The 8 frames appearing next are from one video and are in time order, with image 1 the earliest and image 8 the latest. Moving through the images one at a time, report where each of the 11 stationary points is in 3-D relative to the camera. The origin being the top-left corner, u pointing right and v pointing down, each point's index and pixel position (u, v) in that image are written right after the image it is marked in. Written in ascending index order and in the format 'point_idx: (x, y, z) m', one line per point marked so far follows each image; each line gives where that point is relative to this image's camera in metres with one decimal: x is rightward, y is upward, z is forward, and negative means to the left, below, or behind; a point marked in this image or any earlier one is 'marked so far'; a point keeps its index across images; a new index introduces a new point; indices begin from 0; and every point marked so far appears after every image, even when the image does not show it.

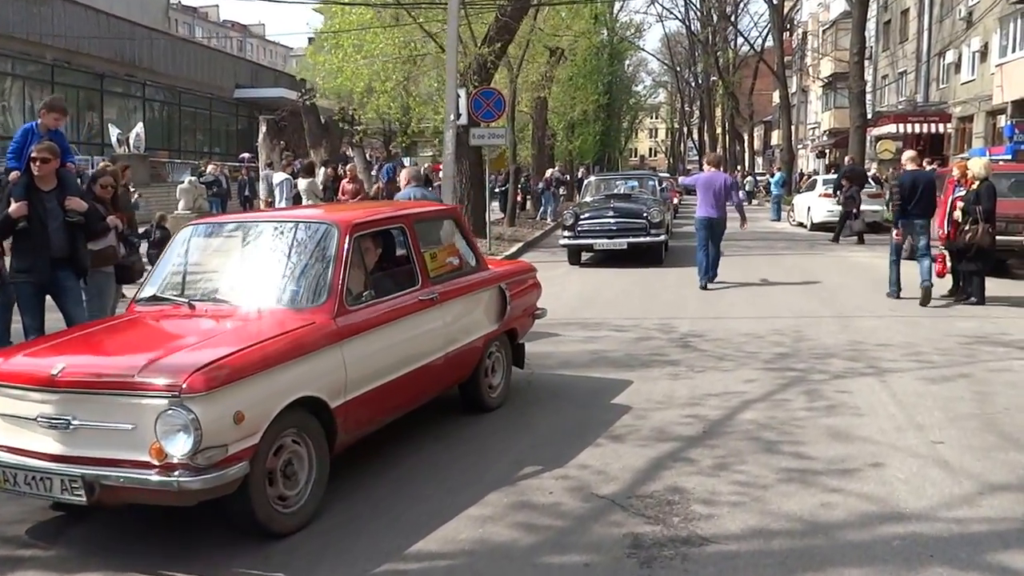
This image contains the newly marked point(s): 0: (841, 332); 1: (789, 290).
0: (+2.9, -0.4, +10.0) m
1: (+3.2, 0.0, +13.4) m
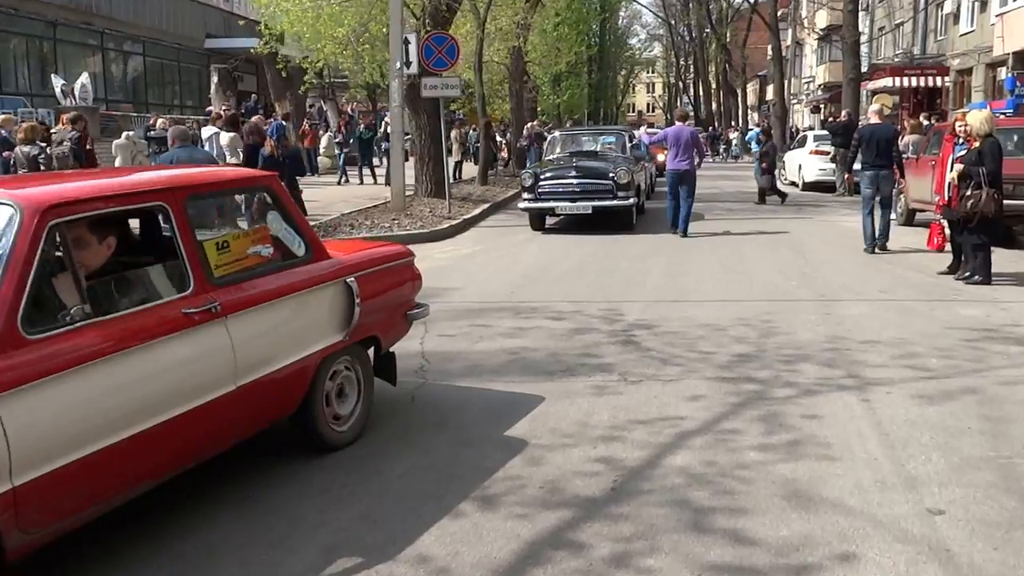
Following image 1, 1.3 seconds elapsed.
0: (+2.2, -0.3, +8.2) m
1: (+2.6, +0.2, +11.6) m
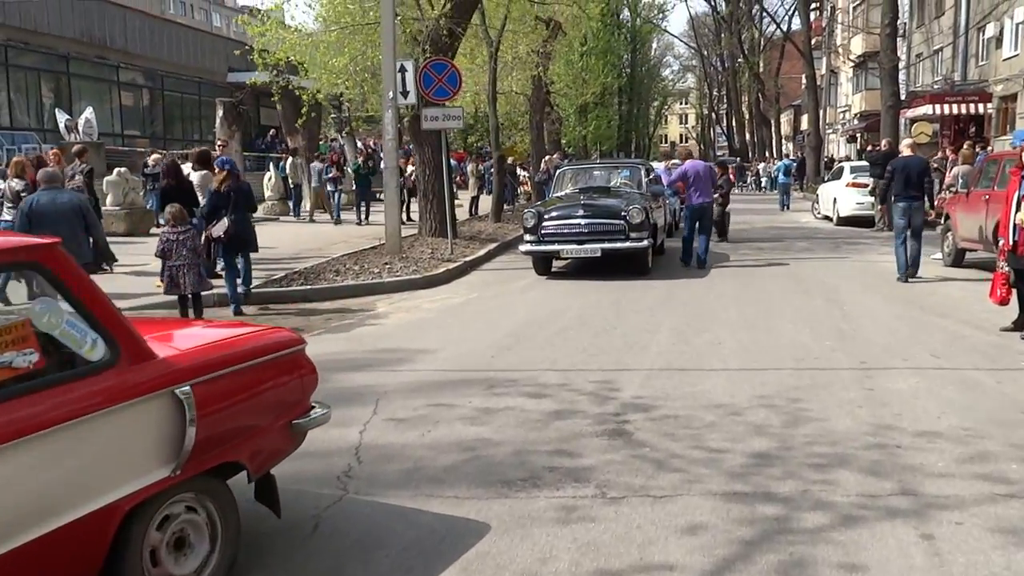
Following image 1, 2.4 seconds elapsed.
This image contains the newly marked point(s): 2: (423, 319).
0: (+2.0, -0.7, +6.6) m
1: (+2.5, -0.3, +9.9) m
2: (-0.9, -0.3, +11.2) m
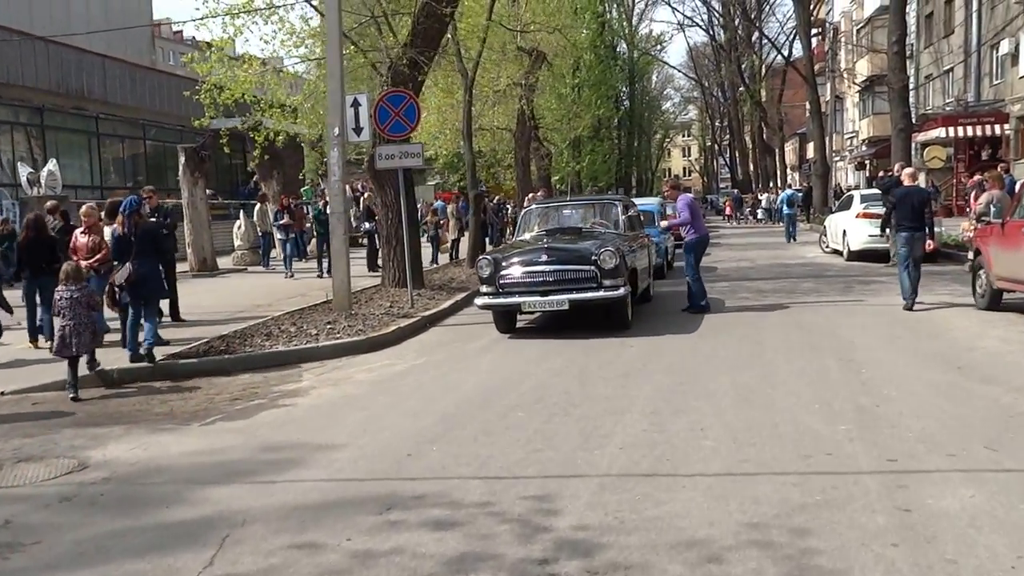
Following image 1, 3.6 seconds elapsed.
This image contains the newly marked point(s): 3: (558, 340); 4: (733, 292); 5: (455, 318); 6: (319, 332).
0: (+1.5, -1.0, +4.5) m
1: (+2.0, -0.7, +7.9) m
2: (-1.3, -0.9, +9.2) m
3: (+0.5, -0.5, +10.9) m
4: (+2.9, -0.1, +15.3) m
5: (-0.7, -0.4, +14.7) m
6: (-2.0, -0.5, +11.7) m
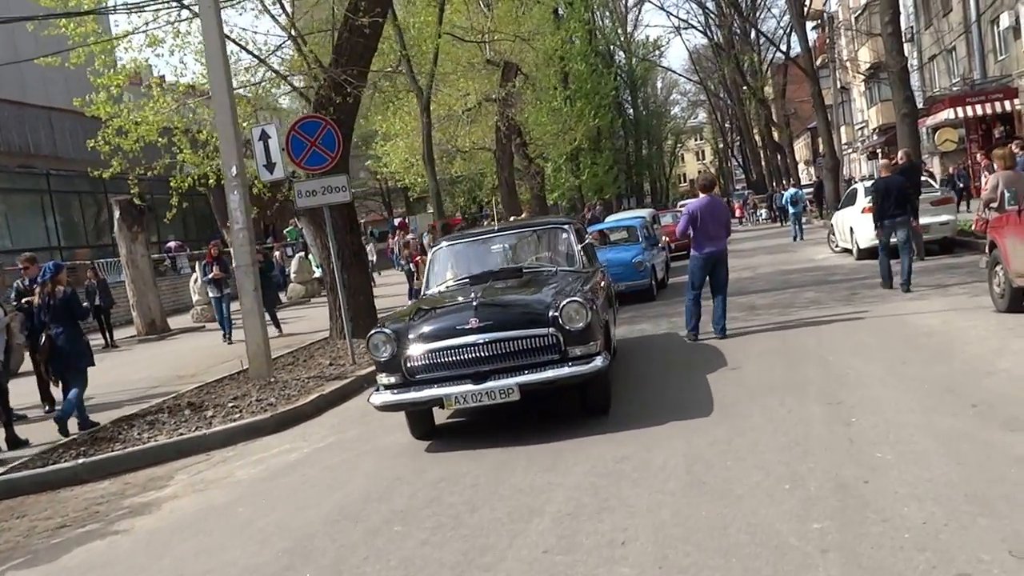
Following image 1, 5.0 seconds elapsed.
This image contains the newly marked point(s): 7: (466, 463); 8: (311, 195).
0: (+0.8, -1.2, +2.6) m
1: (+1.3, -0.9, +5.9) m
2: (-1.9, -1.4, +7.3) m
3: (-0.1, -0.9, +8.9) m
4: (+2.4, -0.3, +13.3) m
5: (-1.2, -0.9, +12.8) m
6: (-2.6, -1.1, +9.9) m
7: (-0.3, -1.1, +7.4) m
8: (-2.2, +1.0, +12.6) m
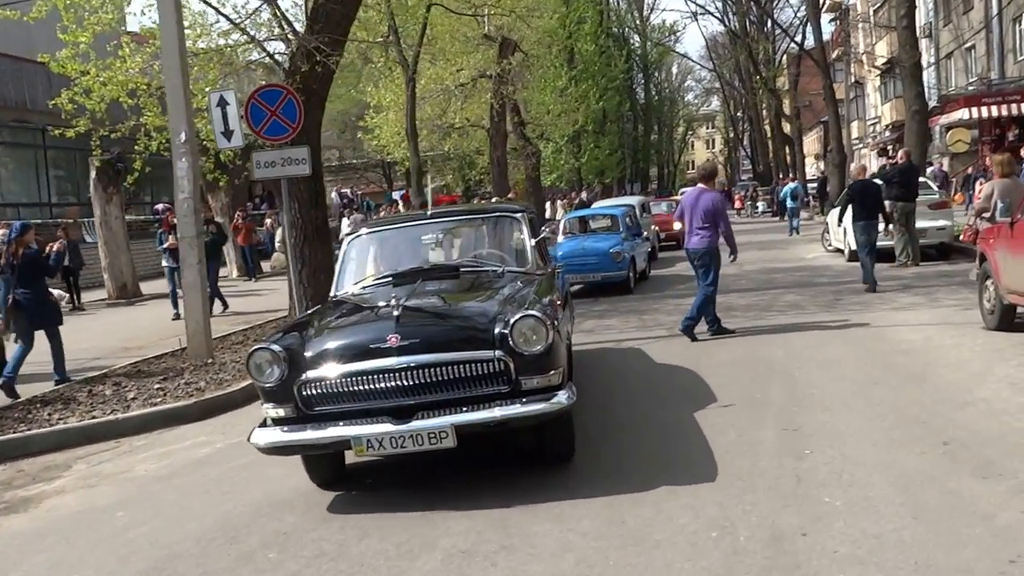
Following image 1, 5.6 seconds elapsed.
0: (+0.3, -1.3, +1.9) m
1: (+0.9, -1.0, +5.2) m
2: (-2.4, -1.2, +6.6) m
3: (-0.5, -0.8, +8.3) m
4: (+2.1, -0.3, +12.6) m
5: (-1.6, -0.7, +12.1) m
6: (-3.0, -0.9, +9.2) m
7: (-0.8, -1.1, +6.7) m
8: (-2.5, +1.2, +11.8) m
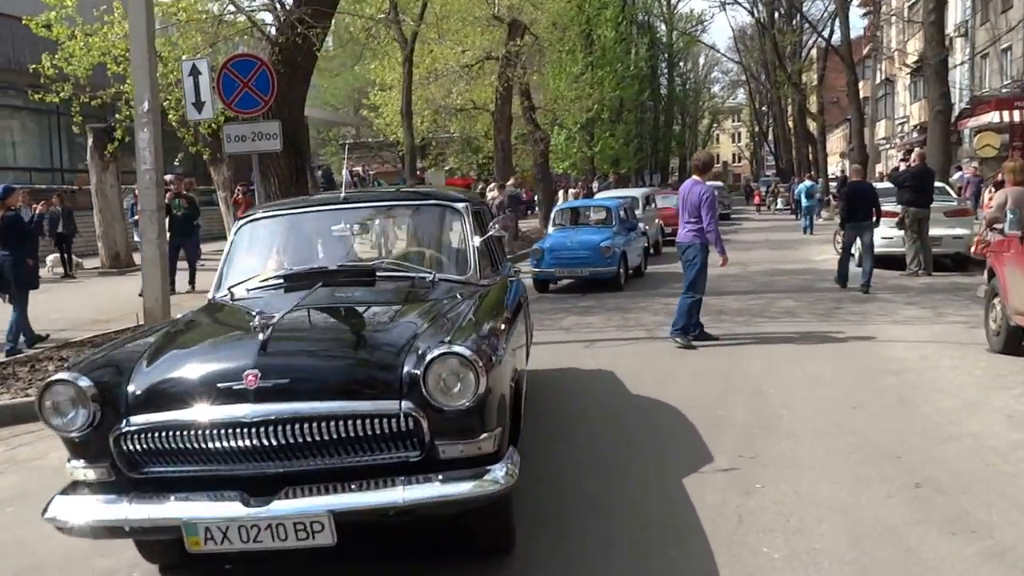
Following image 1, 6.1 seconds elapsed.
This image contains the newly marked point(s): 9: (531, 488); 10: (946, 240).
0: (-0.2, -1.4, +1.3) m
1: (+0.5, -1.0, +4.6) m
2: (-2.7, -1.1, +6.1) m
3: (-0.9, -0.8, +7.7) m
4: (+1.8, -0.3, +12.0) m
5: (-1.8, -0.6, +11.5) m
6: (-3.3, -0.7, +8.7) m
7: (-1.1, -1.0, +6.2) m
8: (-2.6, +1.4, +11.3) m
9: (+0.1, -0.9, +5.4) m
10: (+5.9, +0.7, +15.6) m
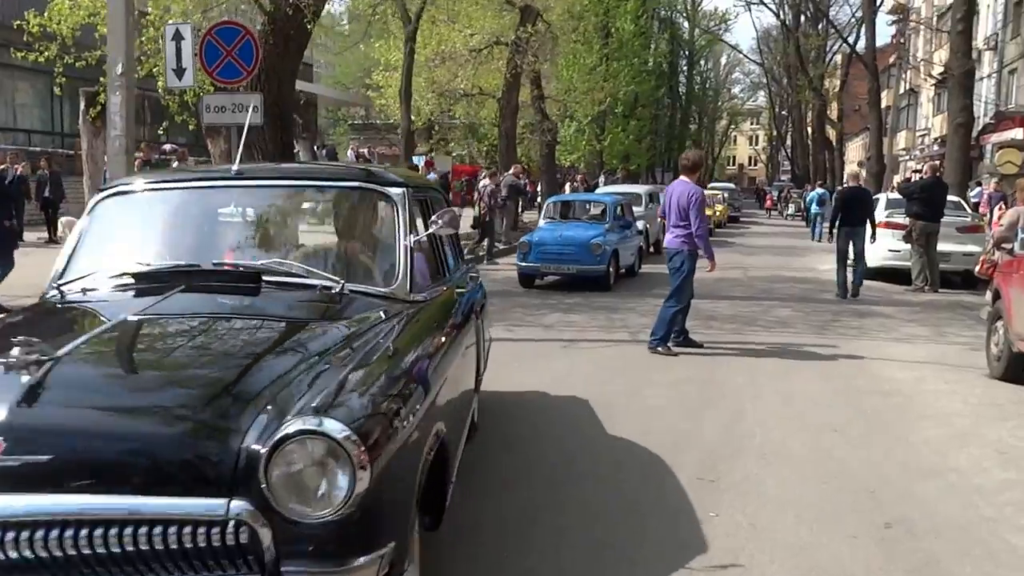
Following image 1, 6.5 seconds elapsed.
0: (-0.5, -1.4, +0.8) m
1: (+0.2, -1.0, +4.2) m
2: (-3.0, -0.9, +5.7) m
3: (-1.1, -0.7, +7.2) m
4: (+1.7, -0.3, +11.5) m
5: (-2.0, -0.4, +11.1) m
6: (-3.5, -0.5, +8.2) m
7: (-1.4, -0.9, +5.7) m
8: (-2.7, +1.7, +10.8) m
9: (-0.2, -0.9, +4.9) m
10: (+5.8, +0.4, +15.1) m
